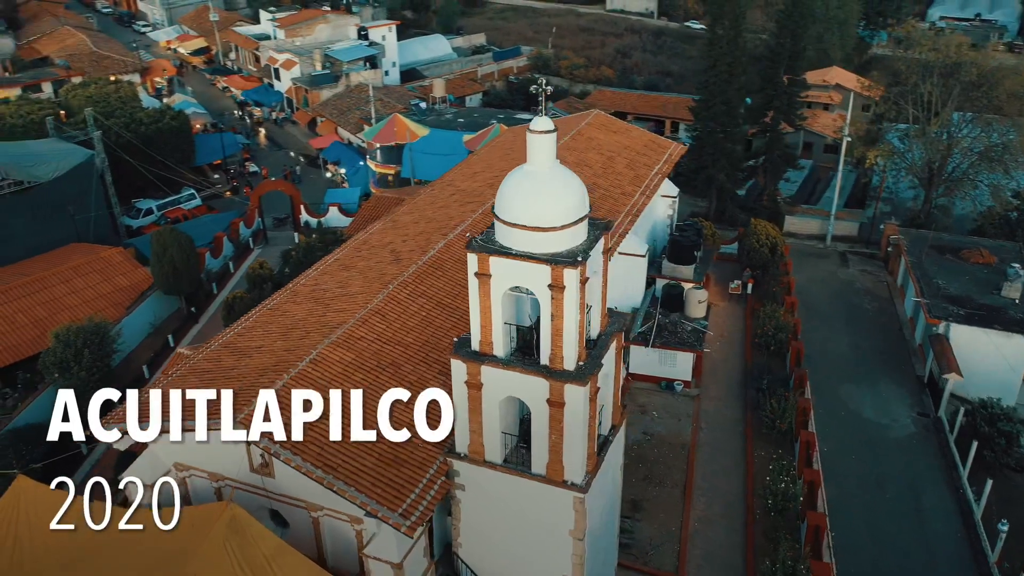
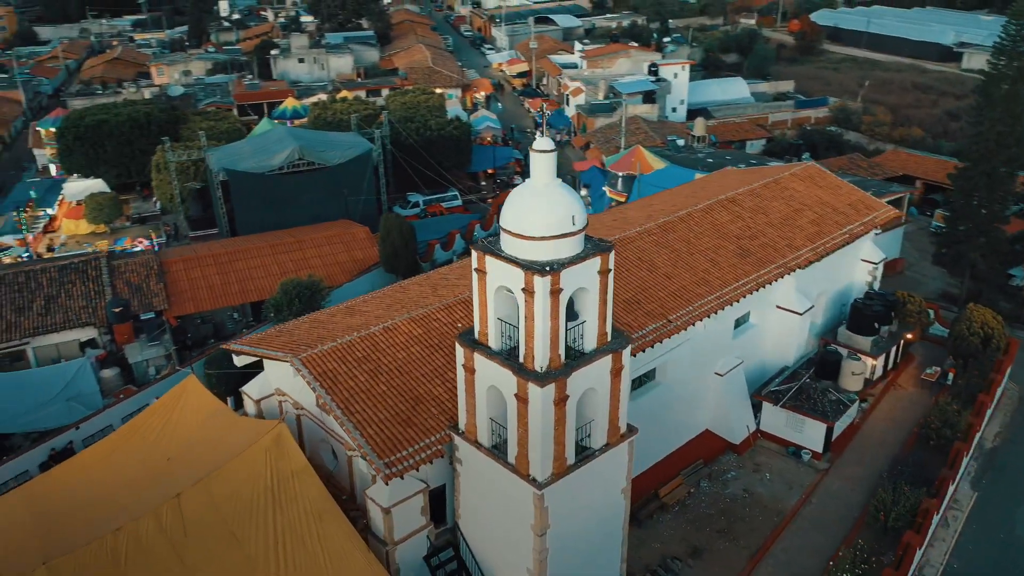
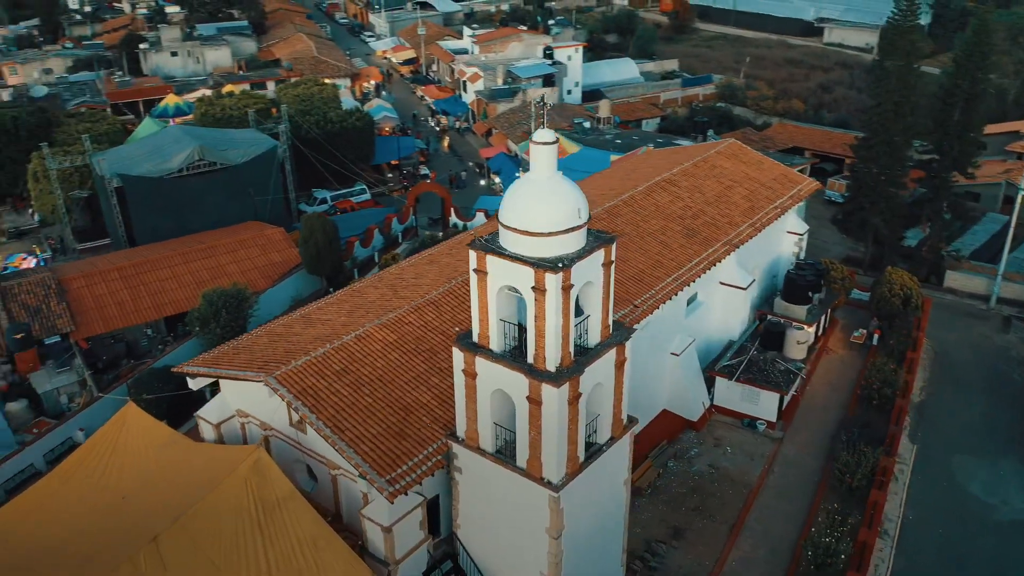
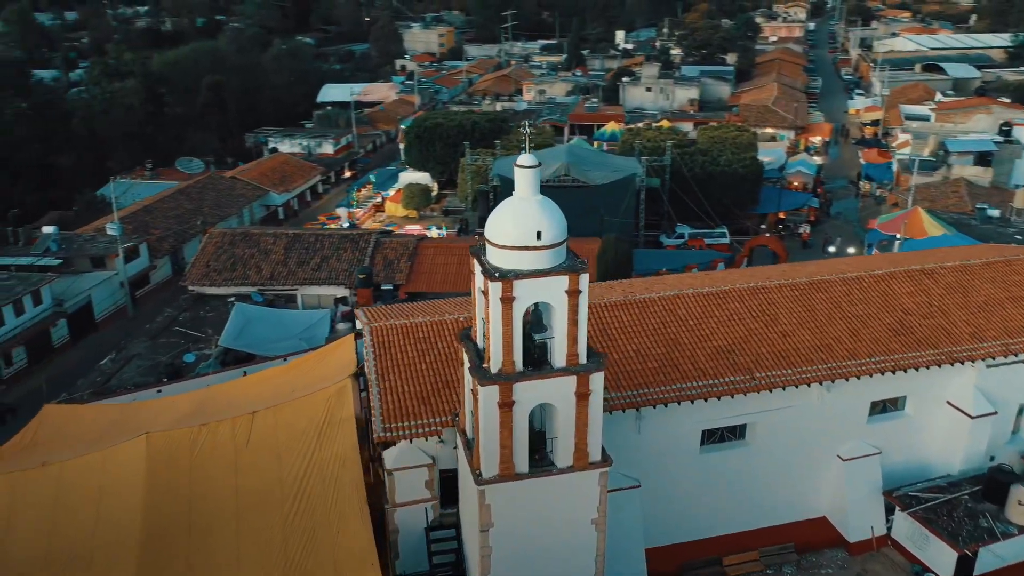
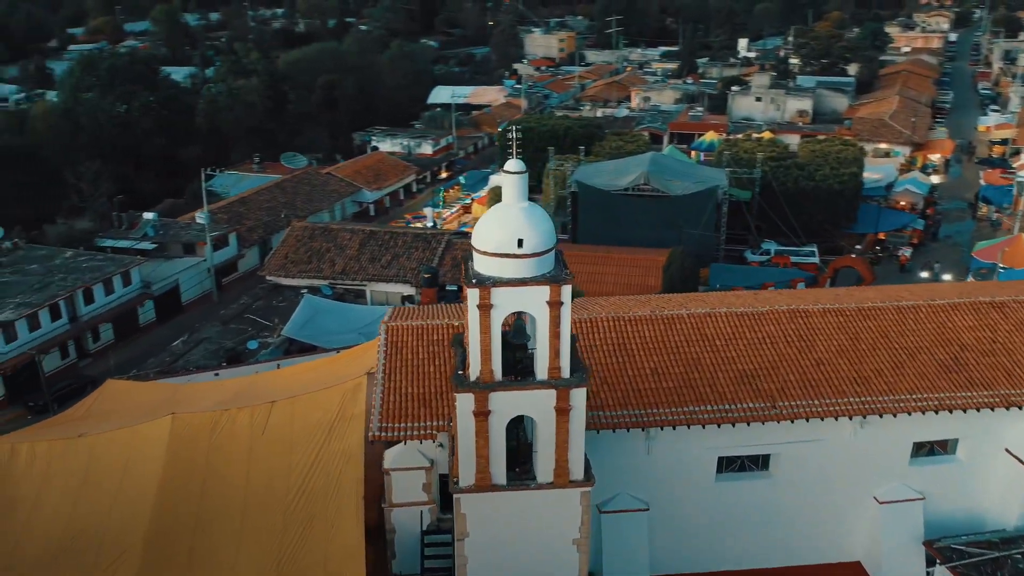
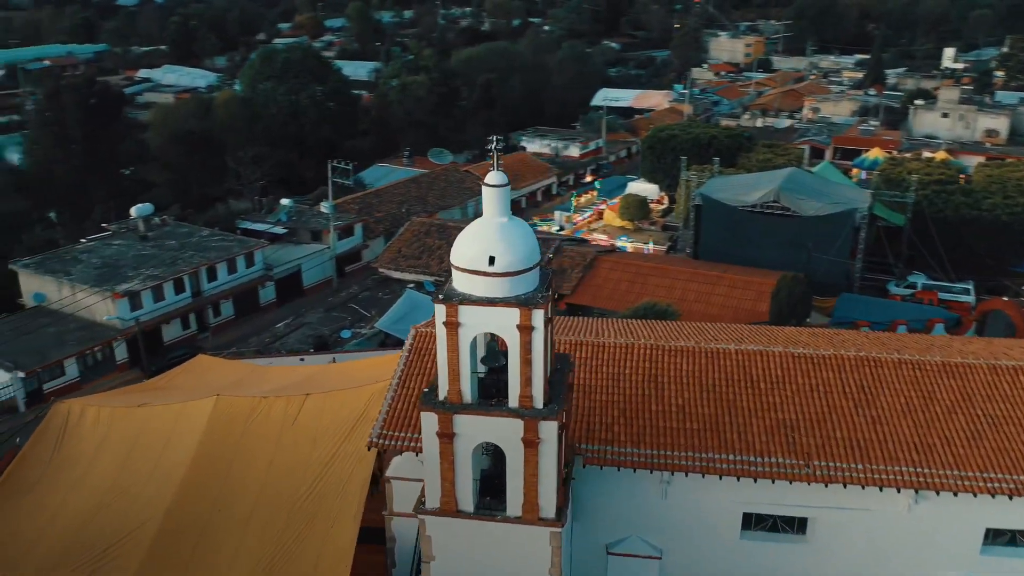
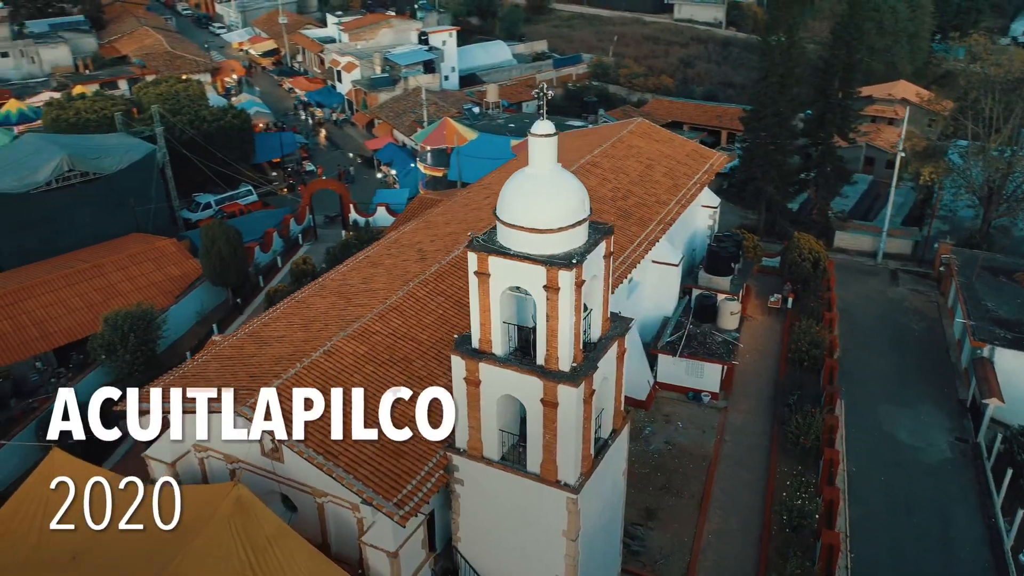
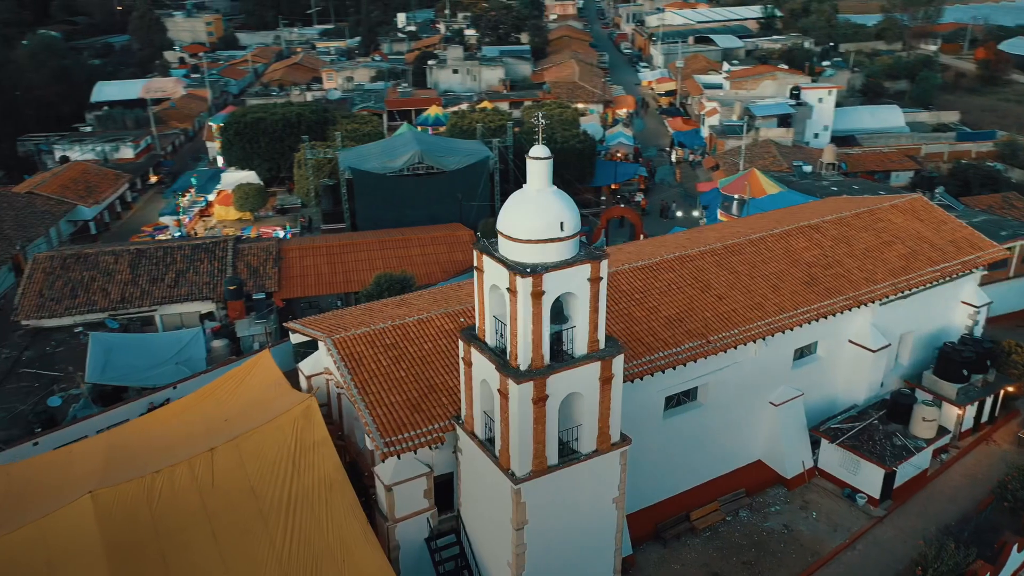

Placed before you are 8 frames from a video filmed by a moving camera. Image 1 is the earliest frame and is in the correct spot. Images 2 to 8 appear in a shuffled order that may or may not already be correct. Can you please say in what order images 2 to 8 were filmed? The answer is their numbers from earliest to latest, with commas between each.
7, 3, 2, 8, 4, 5, 6
